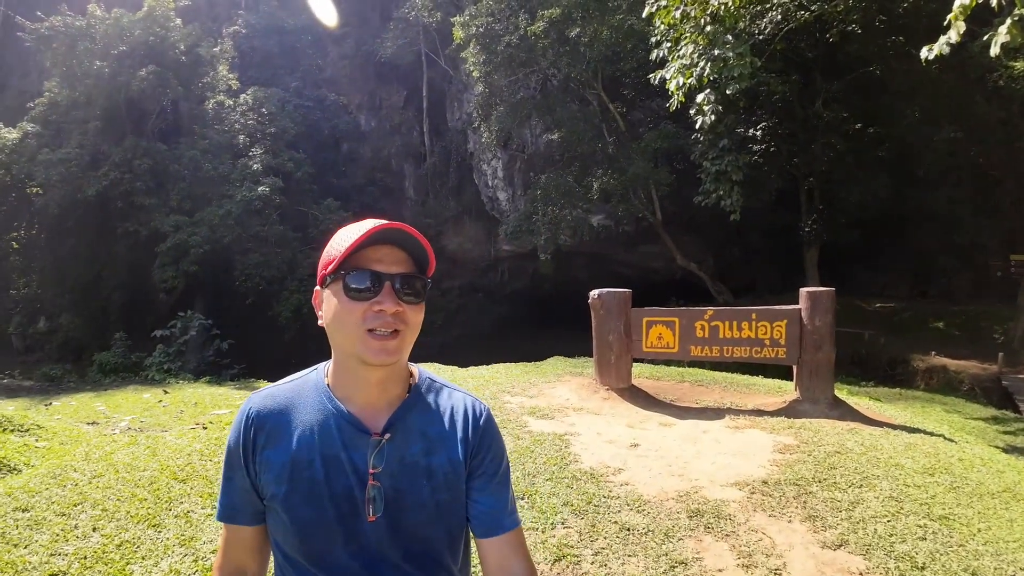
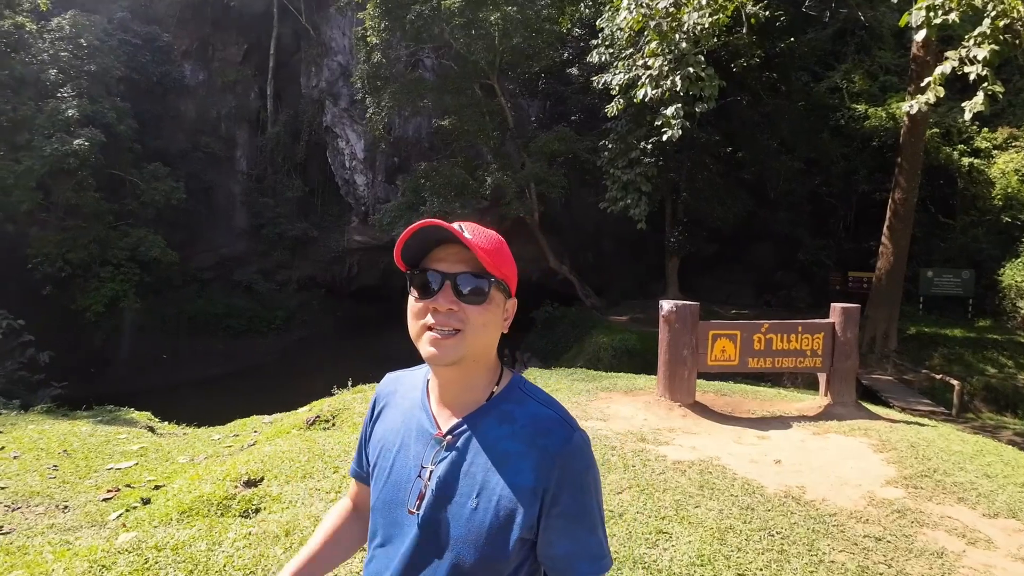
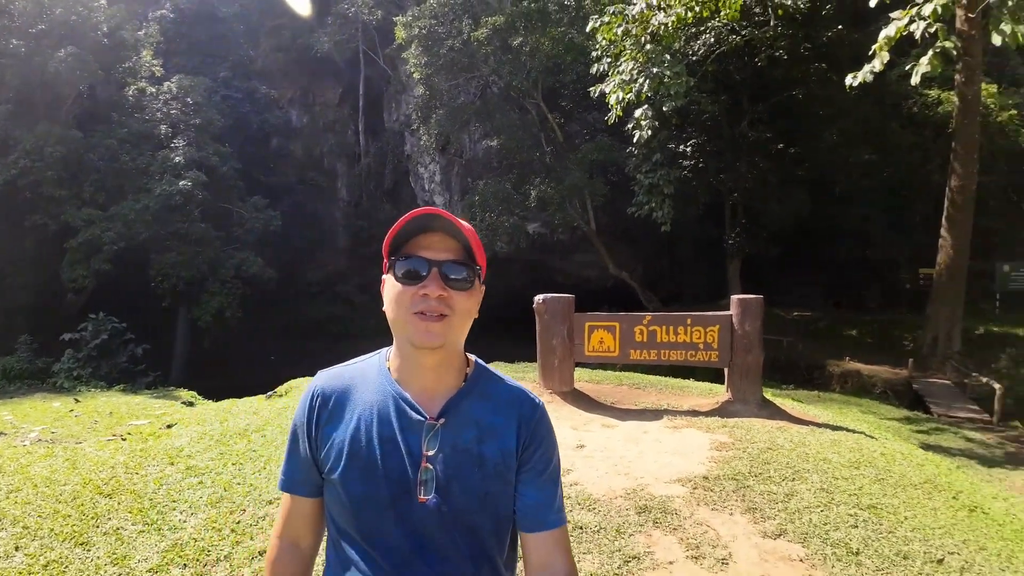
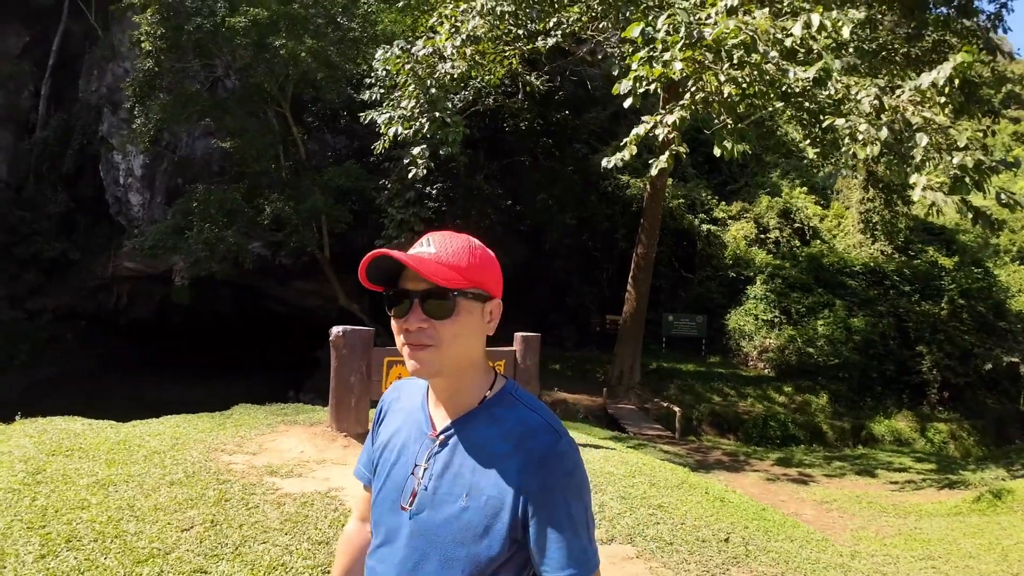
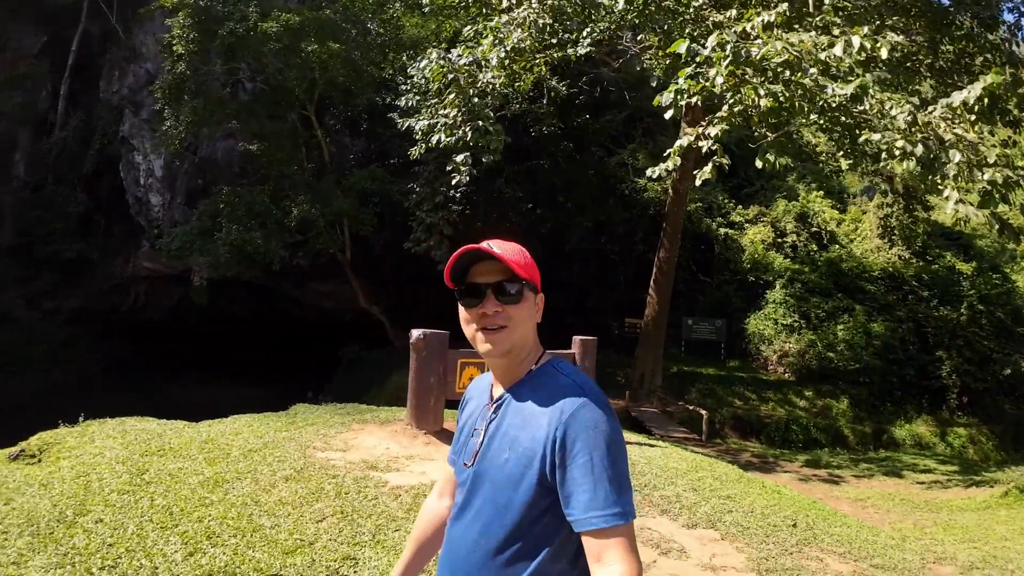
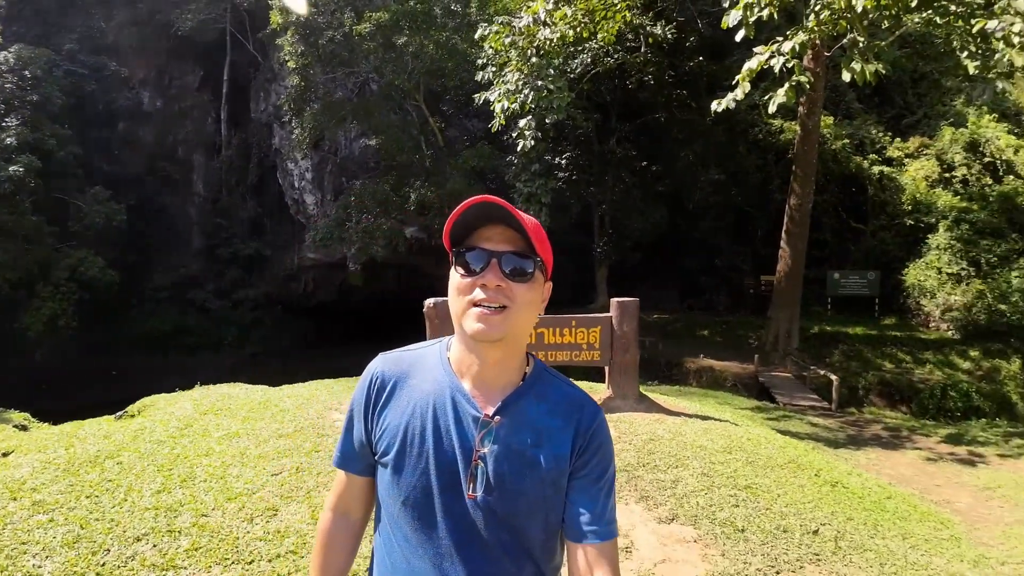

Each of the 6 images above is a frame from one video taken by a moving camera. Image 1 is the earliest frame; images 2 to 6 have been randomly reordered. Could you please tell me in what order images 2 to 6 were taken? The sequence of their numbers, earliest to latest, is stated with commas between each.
3, 6, 4, 5, 2
